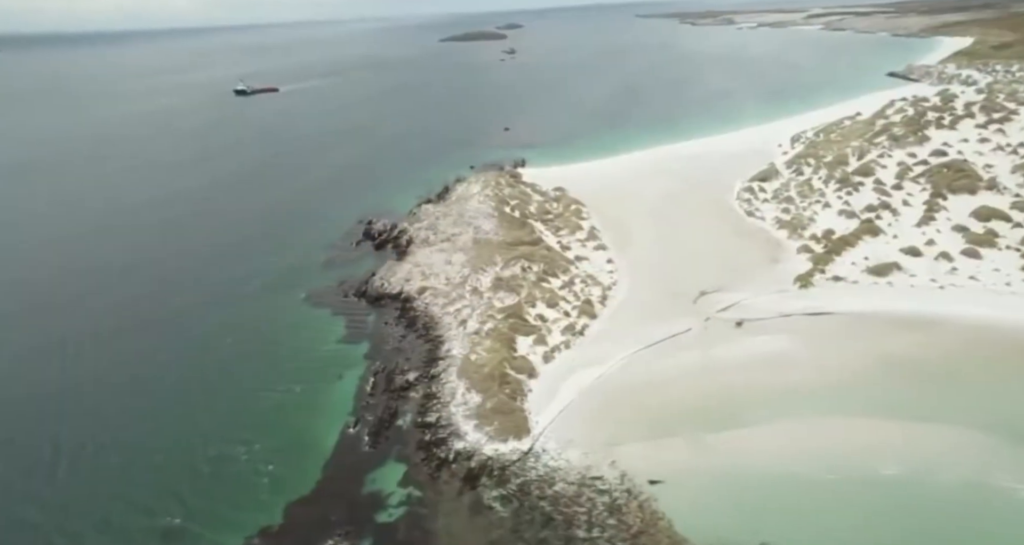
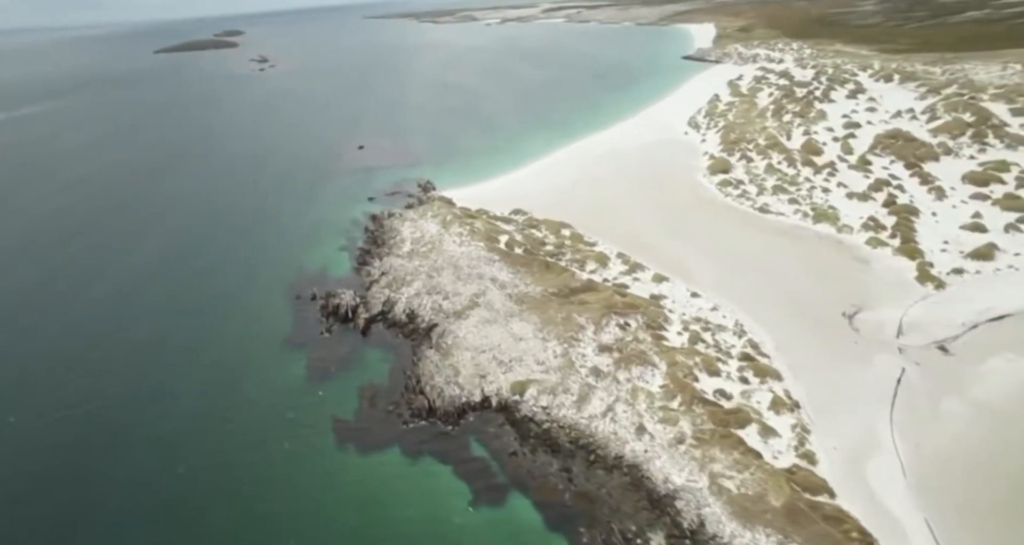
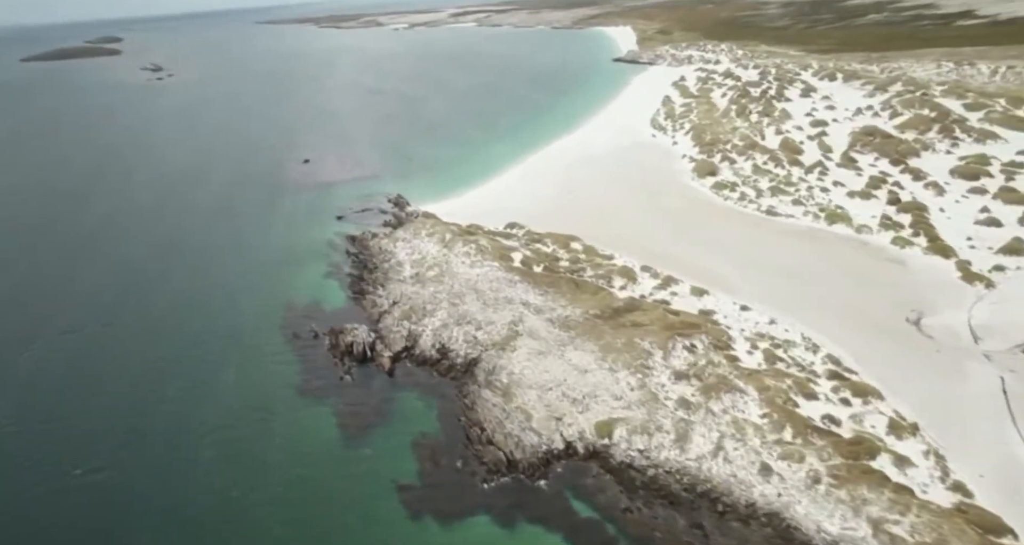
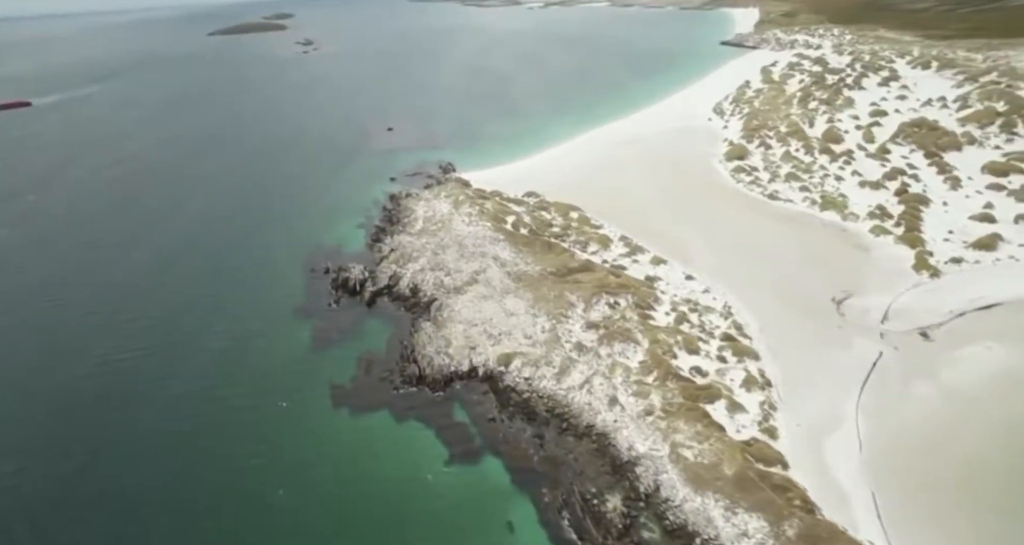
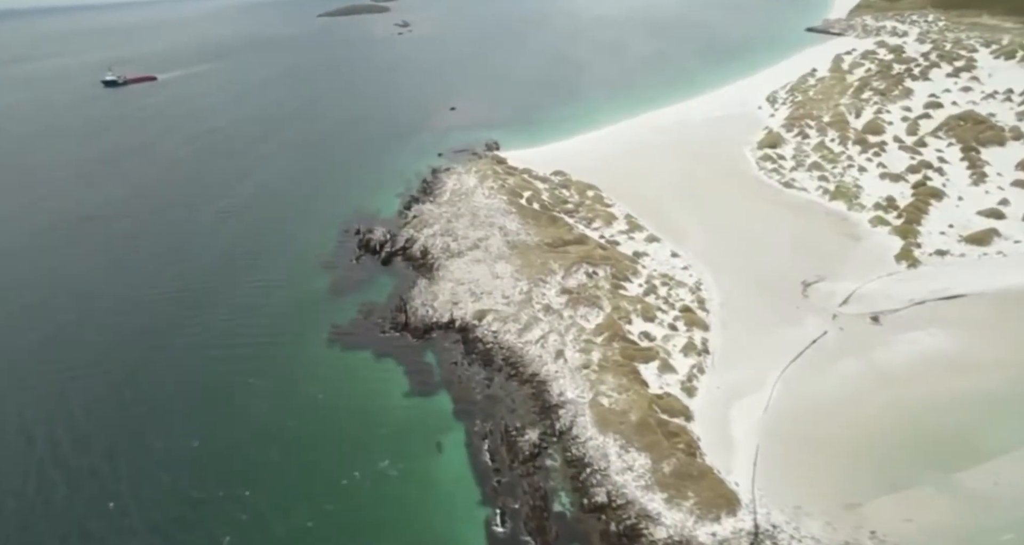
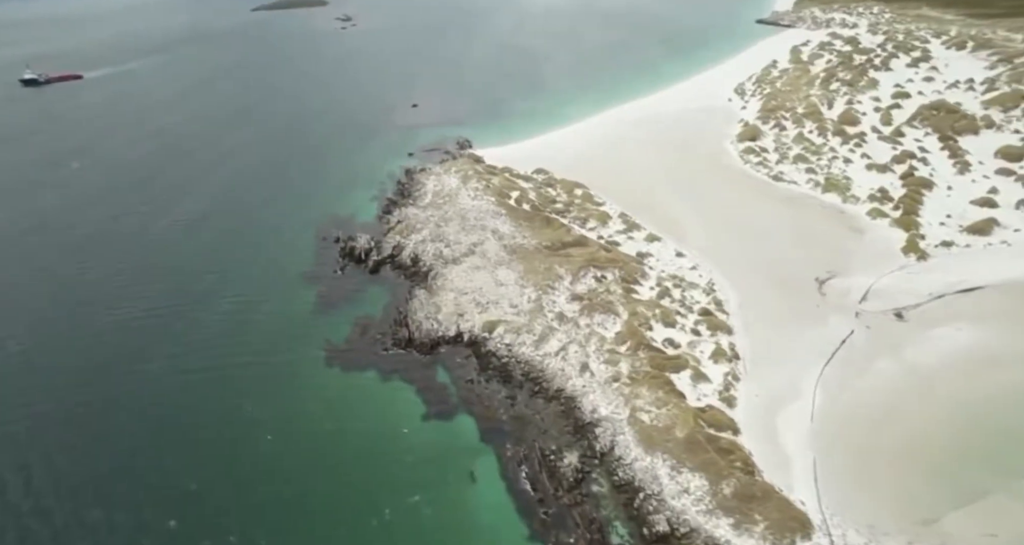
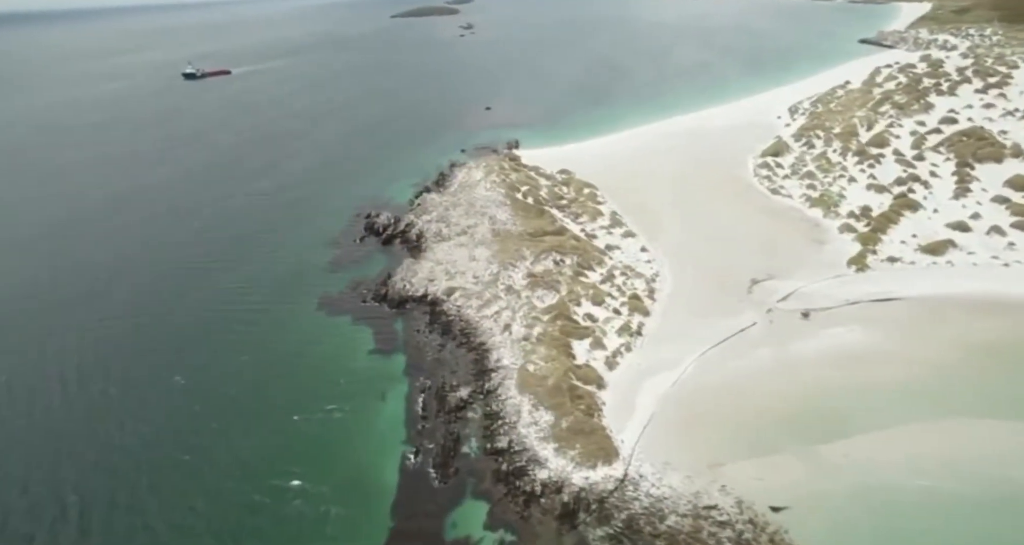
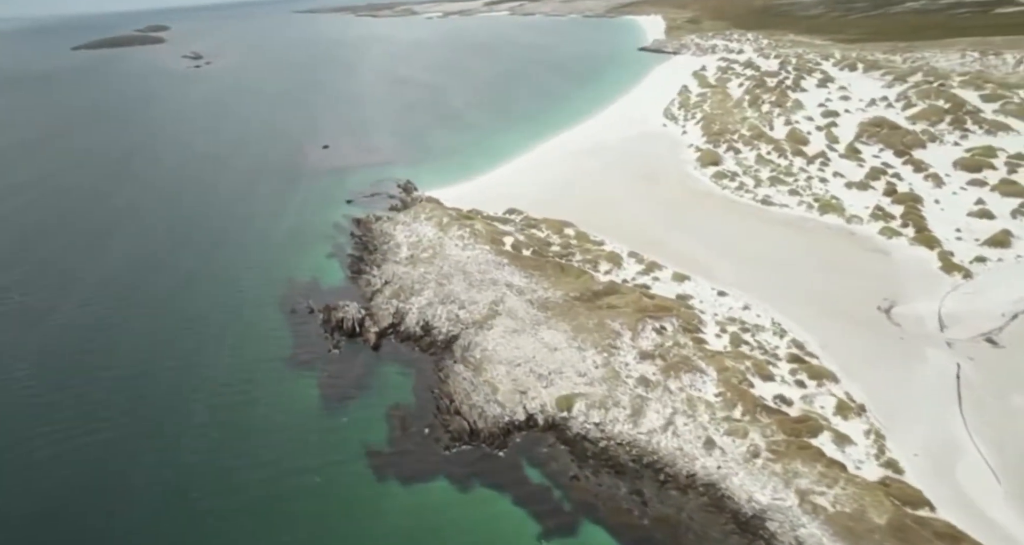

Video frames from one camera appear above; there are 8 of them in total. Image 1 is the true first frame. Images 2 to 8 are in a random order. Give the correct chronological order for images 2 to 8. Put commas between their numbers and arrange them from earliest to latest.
7, 5, 6, 4, 2, 8, 3
